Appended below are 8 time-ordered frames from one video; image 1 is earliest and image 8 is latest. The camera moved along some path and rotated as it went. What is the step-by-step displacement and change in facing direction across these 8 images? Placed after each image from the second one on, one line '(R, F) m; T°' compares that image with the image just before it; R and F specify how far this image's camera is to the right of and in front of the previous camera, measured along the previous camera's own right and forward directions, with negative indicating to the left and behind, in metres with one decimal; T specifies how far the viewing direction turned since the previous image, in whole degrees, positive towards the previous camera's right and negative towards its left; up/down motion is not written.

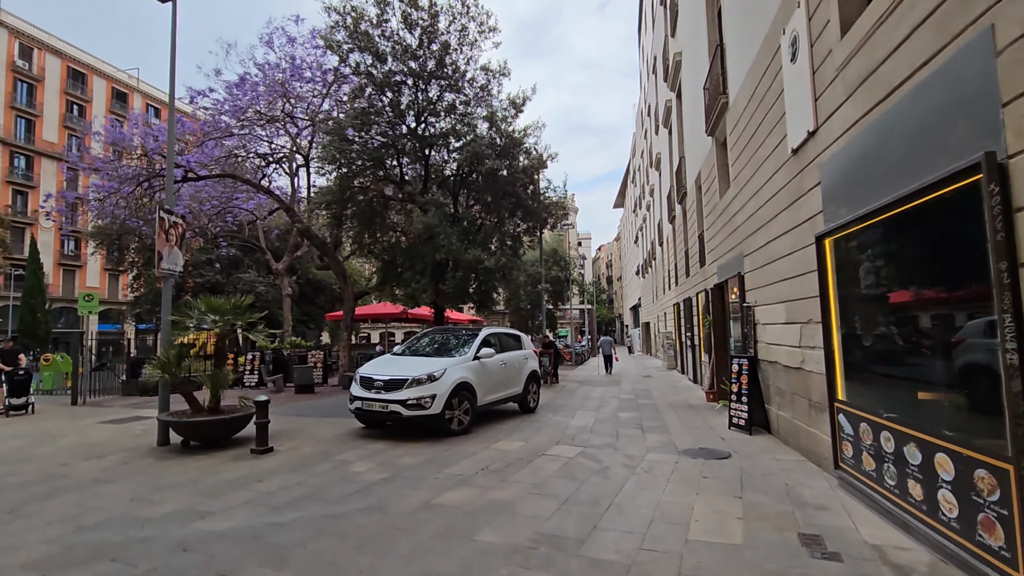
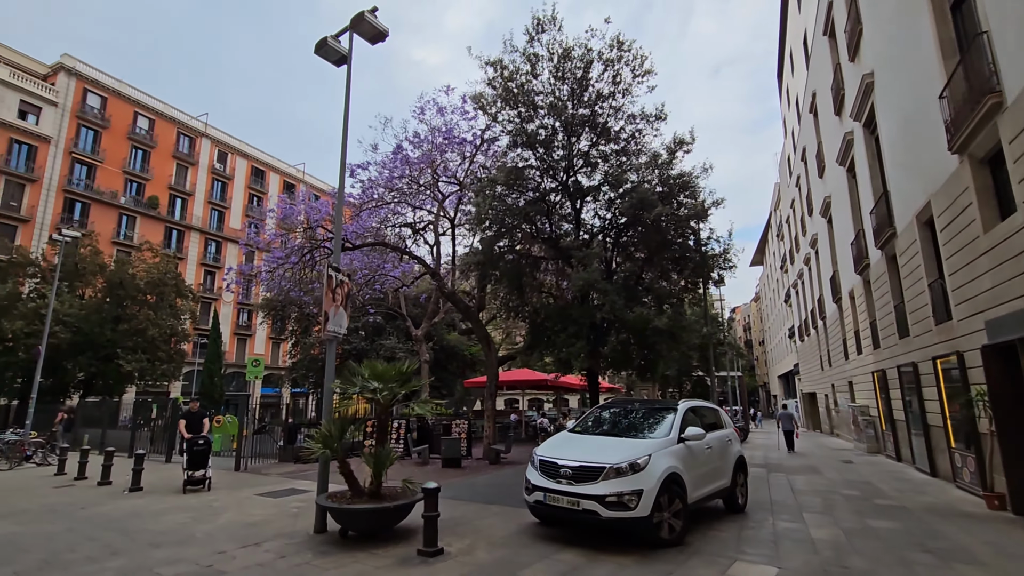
(-1.1, +1.4) m; -13°
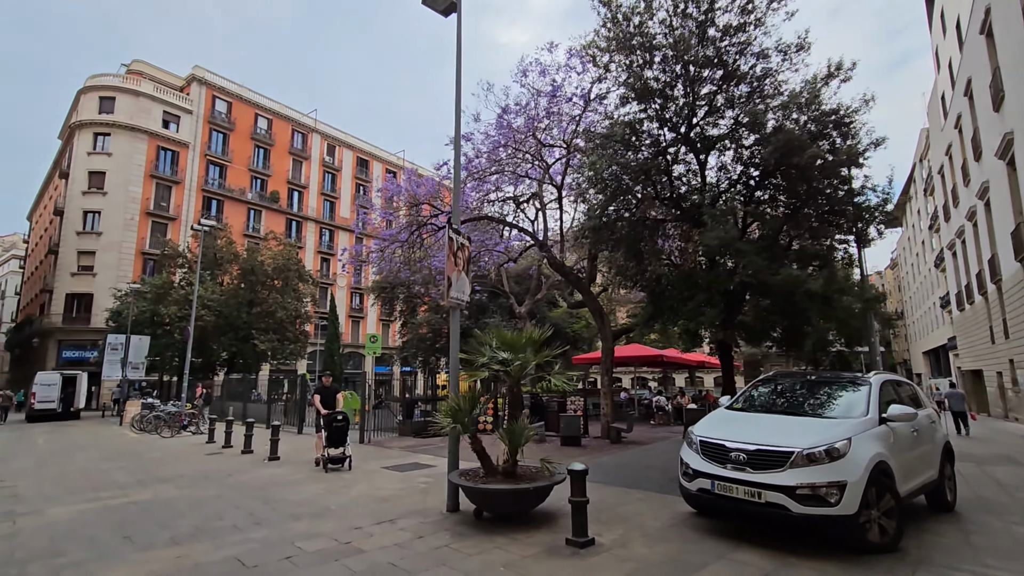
(-0.6, +0.8) m; -11°
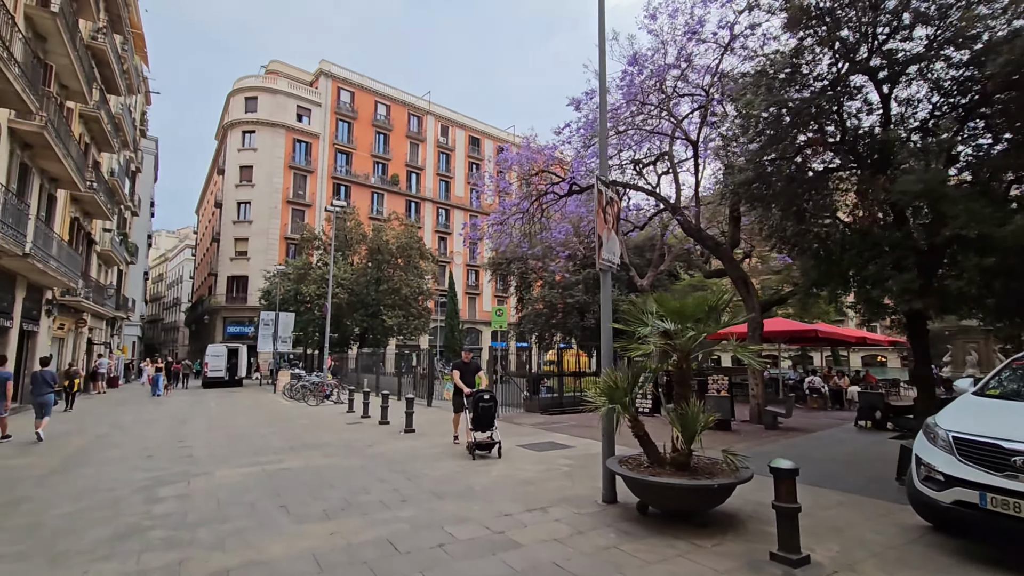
(-0.6, +0.8) m; -12°
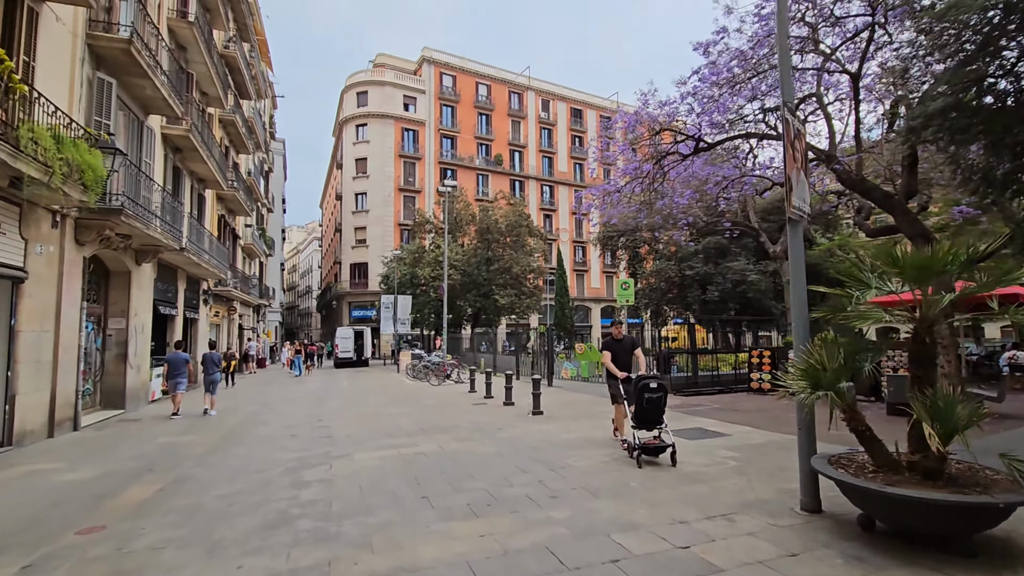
(-0.5, +0.8) m; -12°
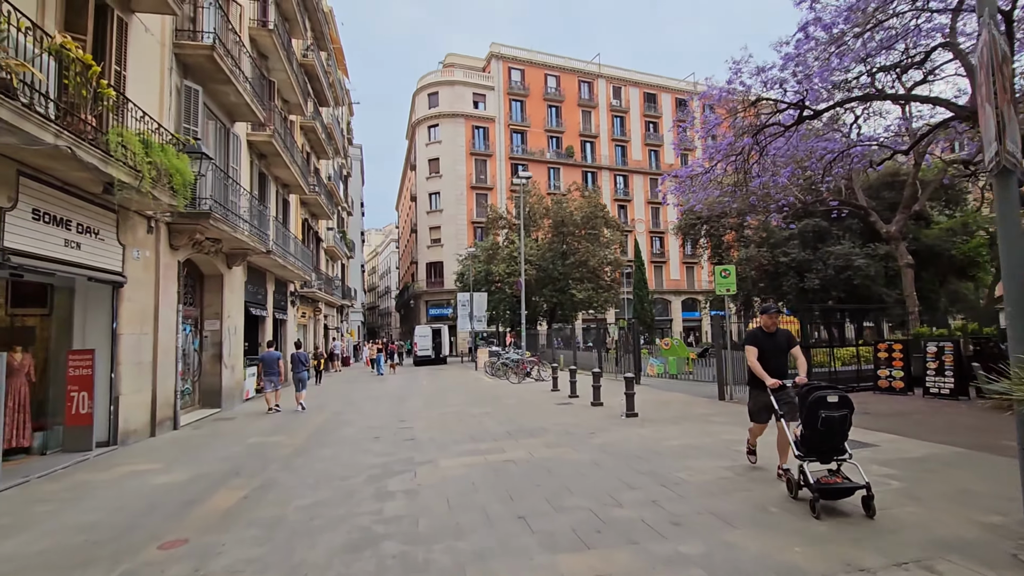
(-0.3, +0.7) m; -8°
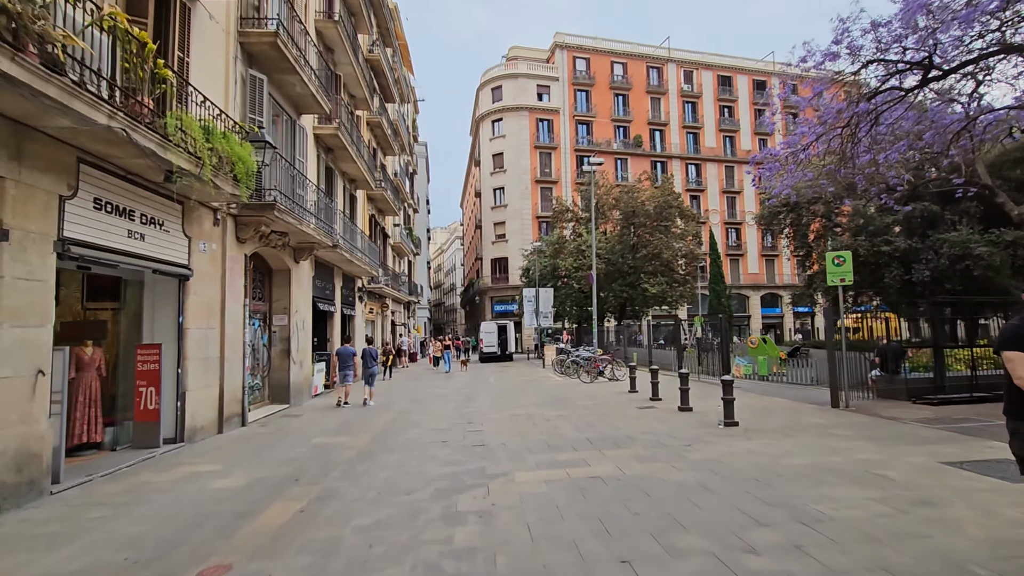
(-0.3, +0.9) m; -7°
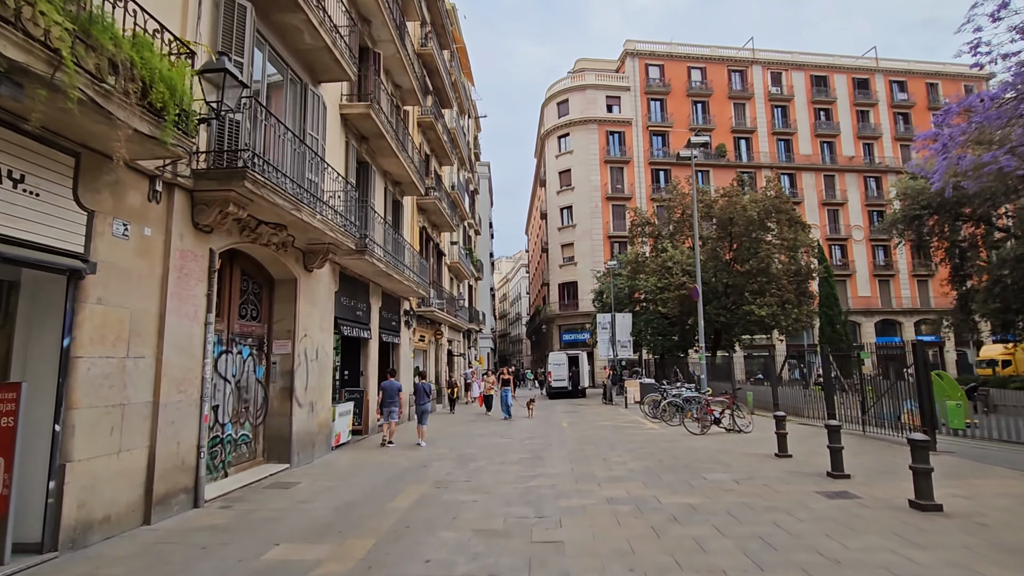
(-0.3, +3.9) m; -7°
